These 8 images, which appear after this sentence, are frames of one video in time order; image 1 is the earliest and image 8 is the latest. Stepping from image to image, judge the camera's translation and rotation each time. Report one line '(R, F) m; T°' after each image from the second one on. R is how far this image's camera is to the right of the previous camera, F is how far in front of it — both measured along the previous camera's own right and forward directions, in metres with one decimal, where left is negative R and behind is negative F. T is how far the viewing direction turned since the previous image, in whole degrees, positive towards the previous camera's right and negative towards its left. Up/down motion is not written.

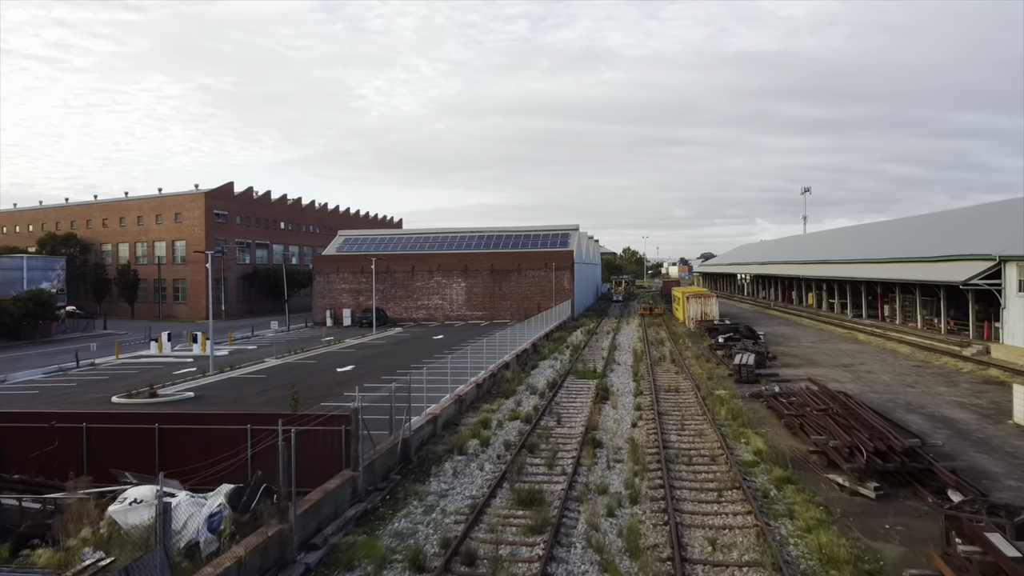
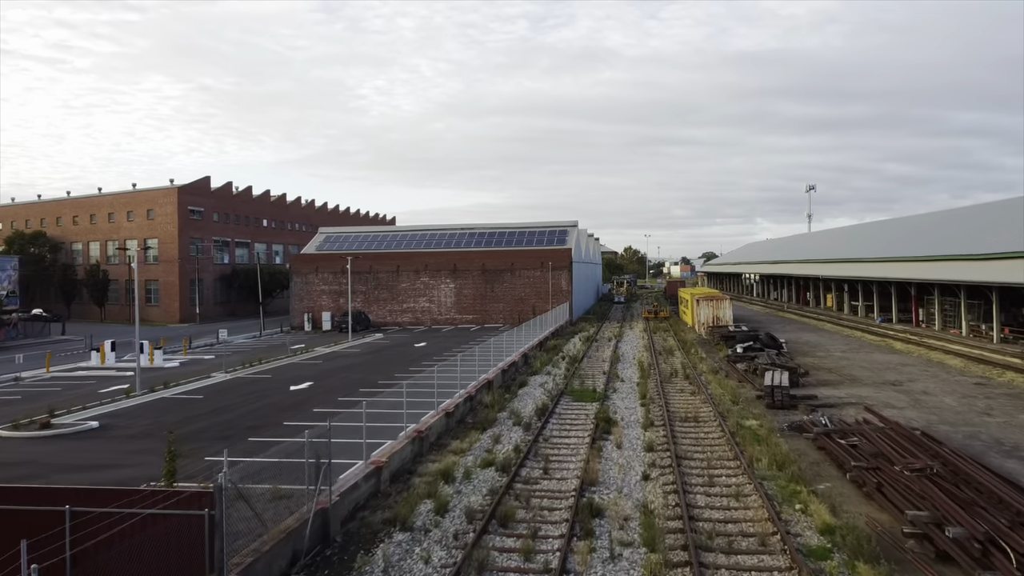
(+0.4, +3.7) m; 0°
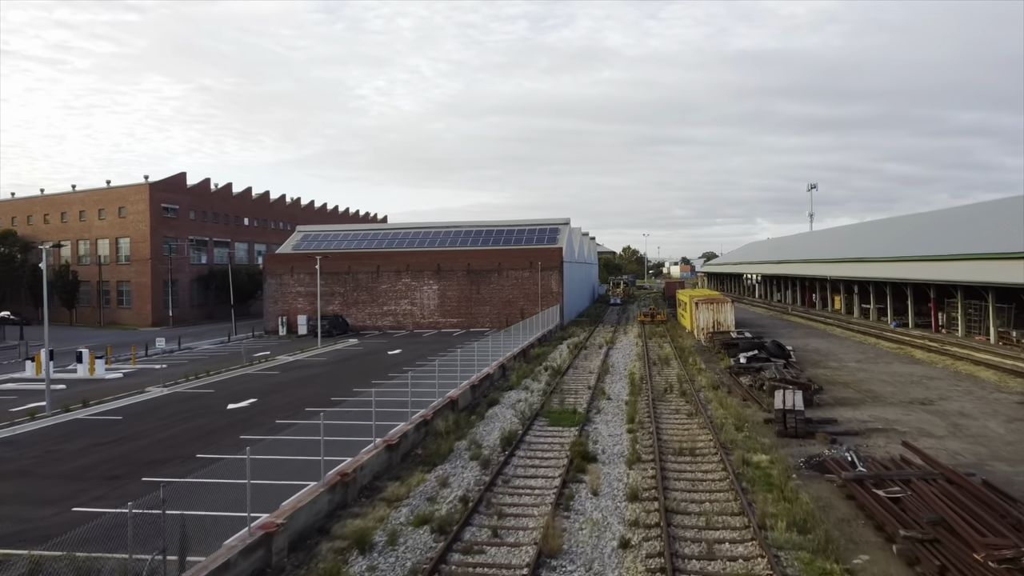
(+0.7, +2.7) m; 0°
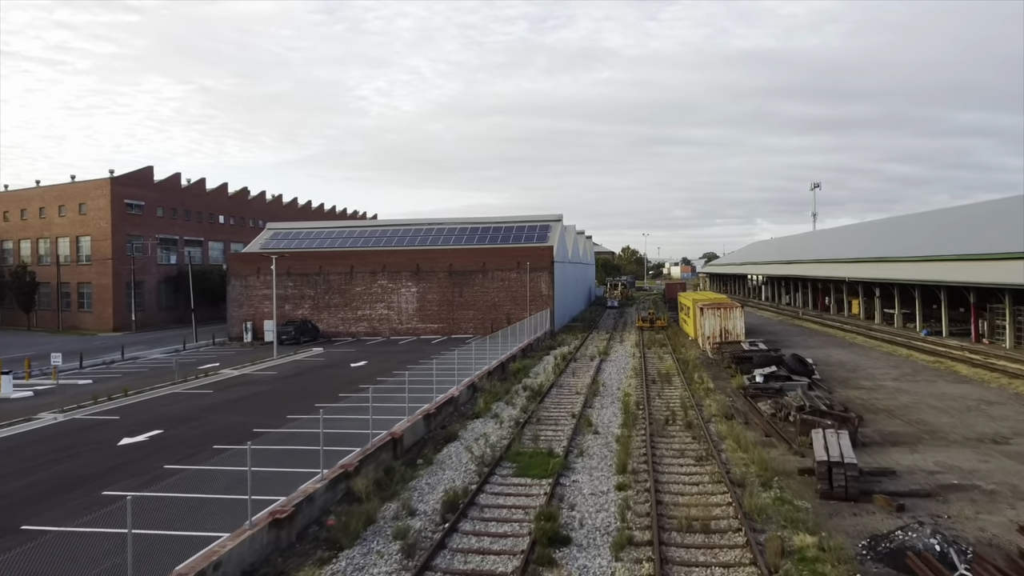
(+0.7, +3.6) m; 0°
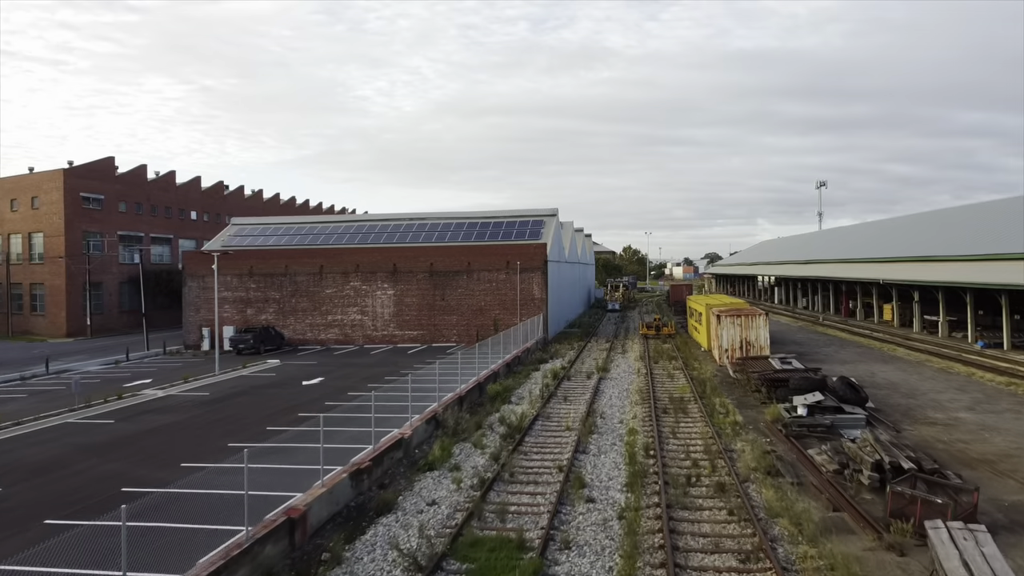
(+0.5, +4.1) m; 0°
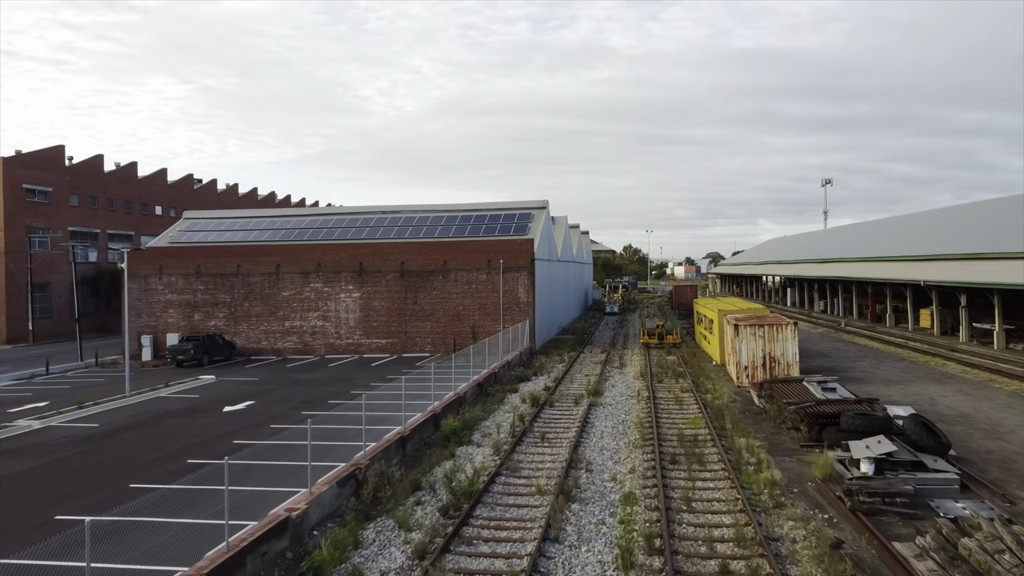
(+0.7, +4.2) m; 0°
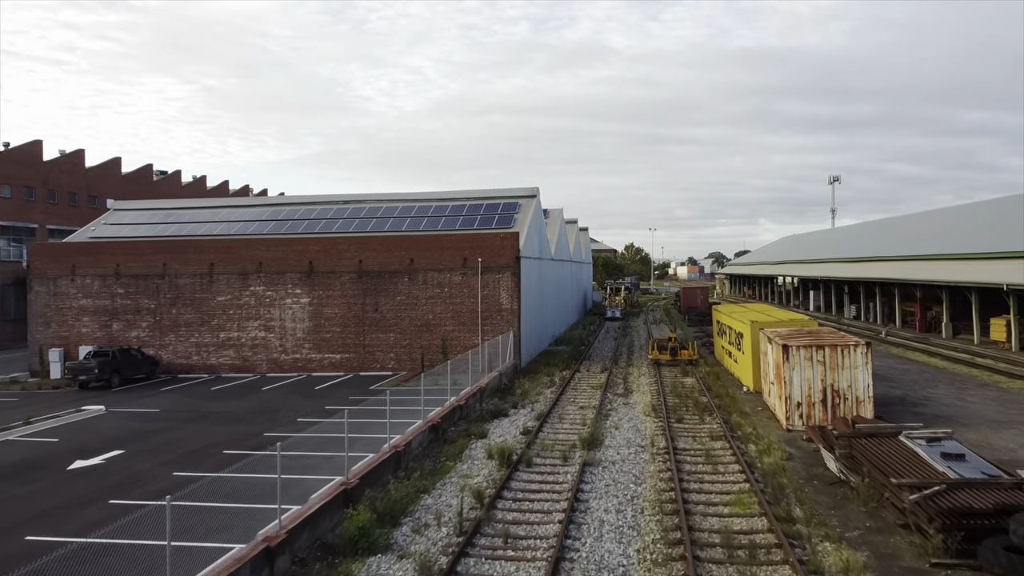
(+0.6, +5.1) m; 0°
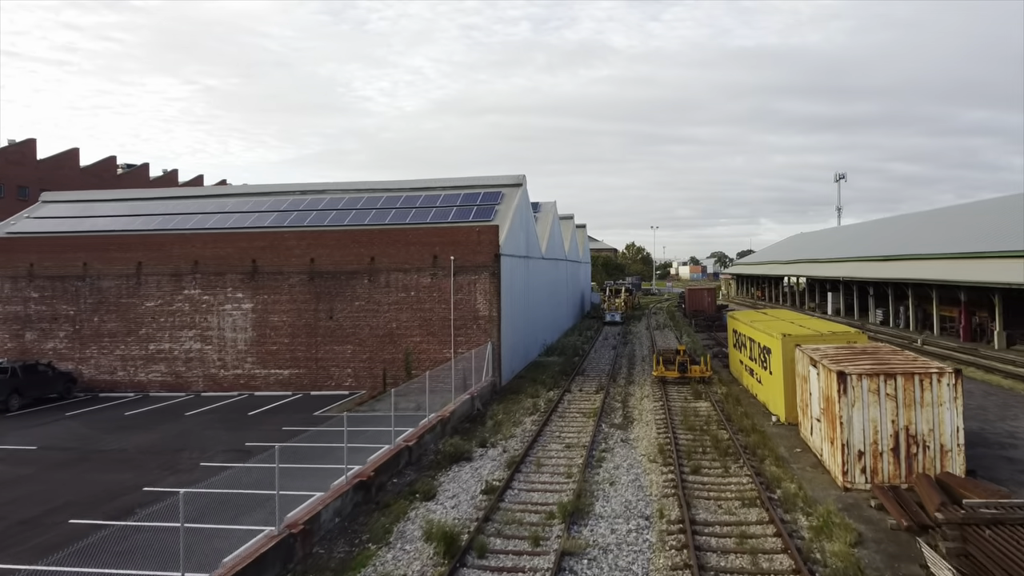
(+0.6, +3.7) m; 0°
